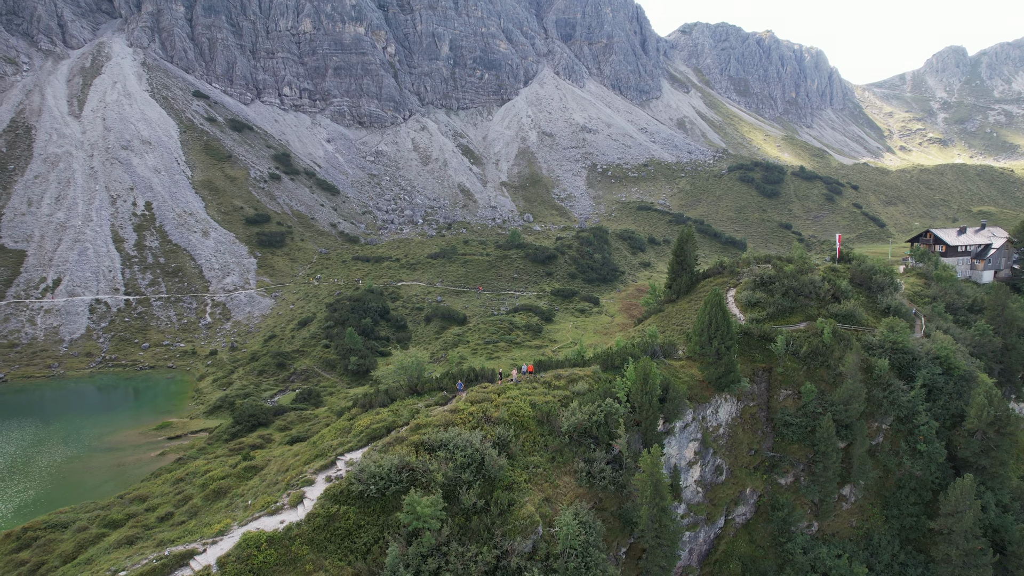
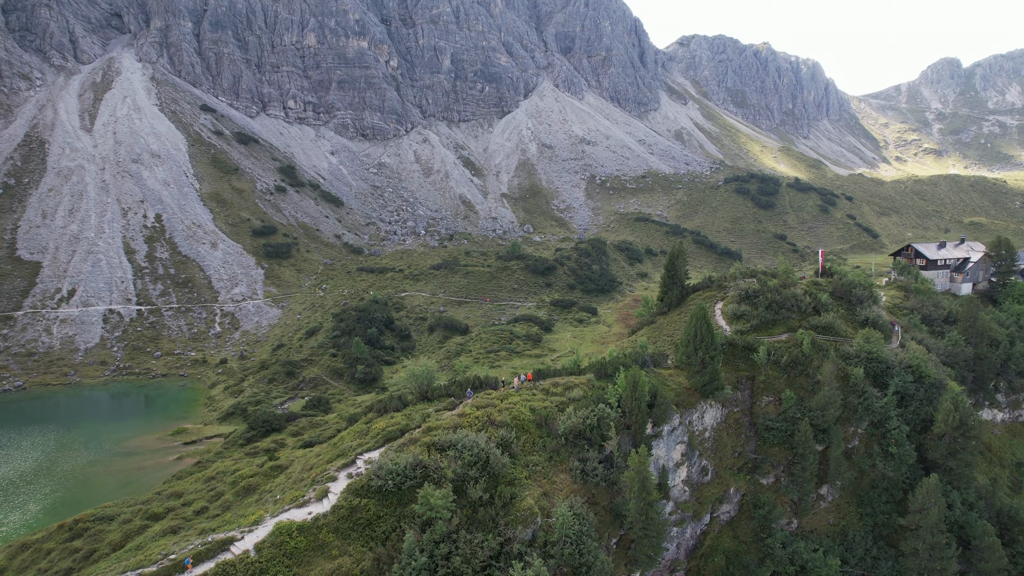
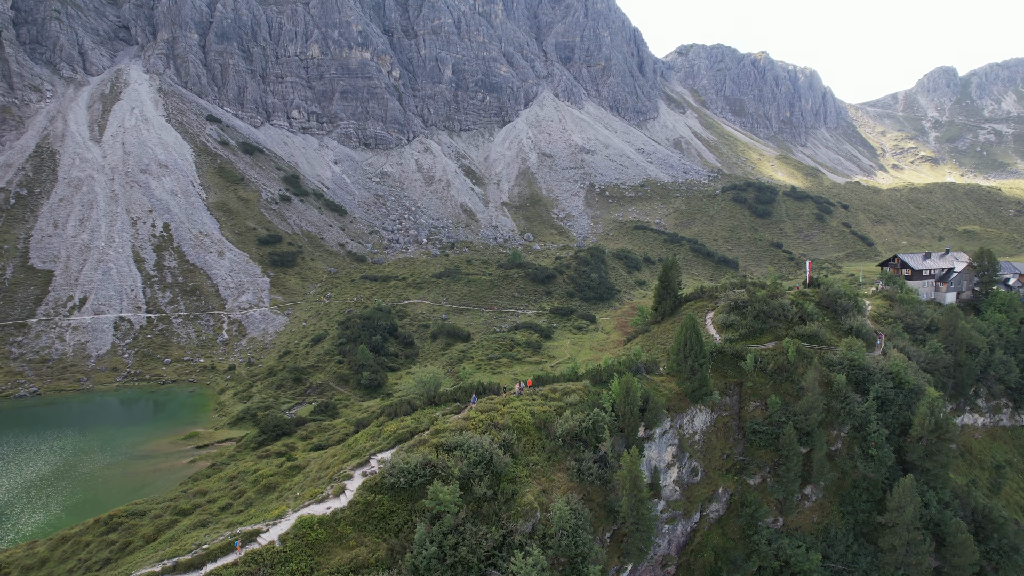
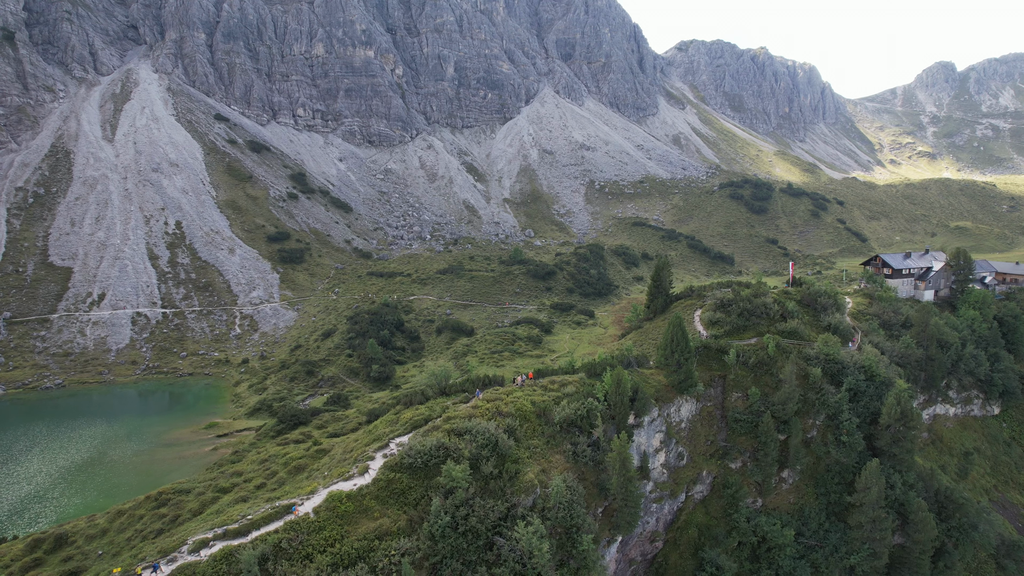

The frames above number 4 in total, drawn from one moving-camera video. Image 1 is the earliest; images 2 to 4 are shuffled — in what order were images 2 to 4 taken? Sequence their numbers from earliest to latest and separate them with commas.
2, 3, 4
